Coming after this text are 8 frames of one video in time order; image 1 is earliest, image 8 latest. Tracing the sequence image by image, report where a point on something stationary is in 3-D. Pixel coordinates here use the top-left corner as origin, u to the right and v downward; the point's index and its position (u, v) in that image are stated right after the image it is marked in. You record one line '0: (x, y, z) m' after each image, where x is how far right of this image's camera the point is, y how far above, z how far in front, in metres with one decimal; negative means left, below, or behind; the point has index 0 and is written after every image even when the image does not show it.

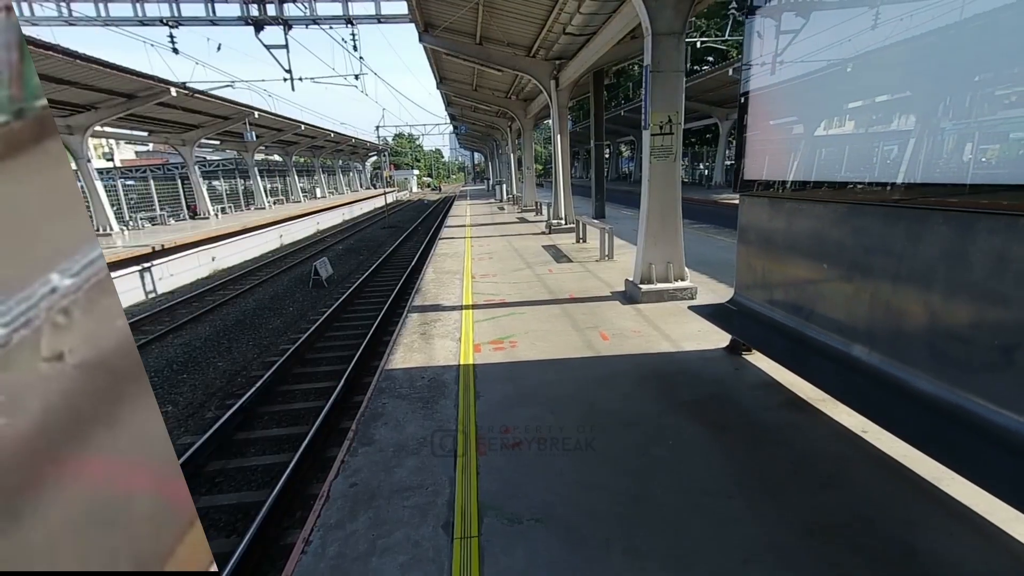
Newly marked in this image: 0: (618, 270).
0: (+1.7, +0.3, +7.7) m
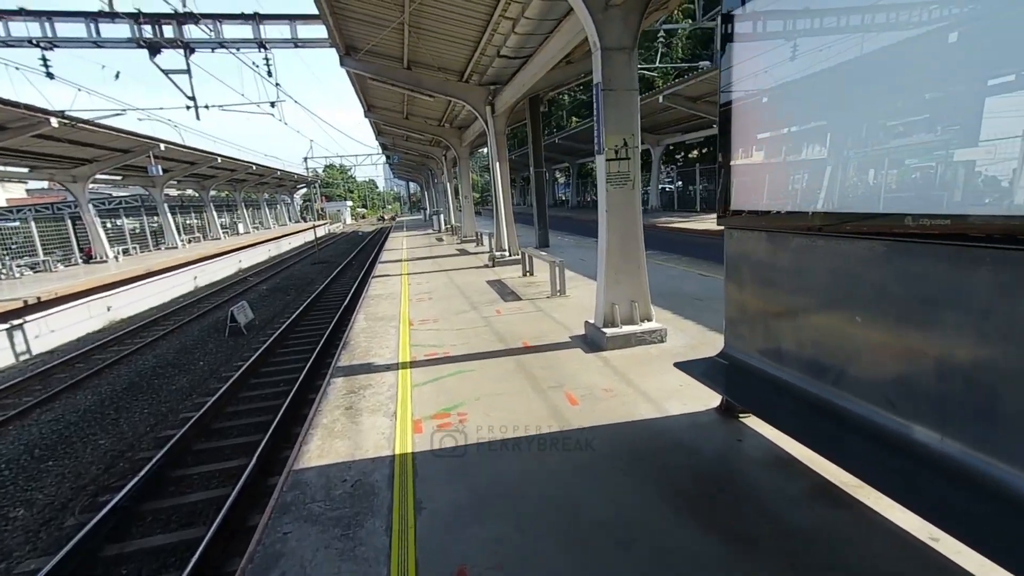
0: (+0.9, -0.3, +7.0) m
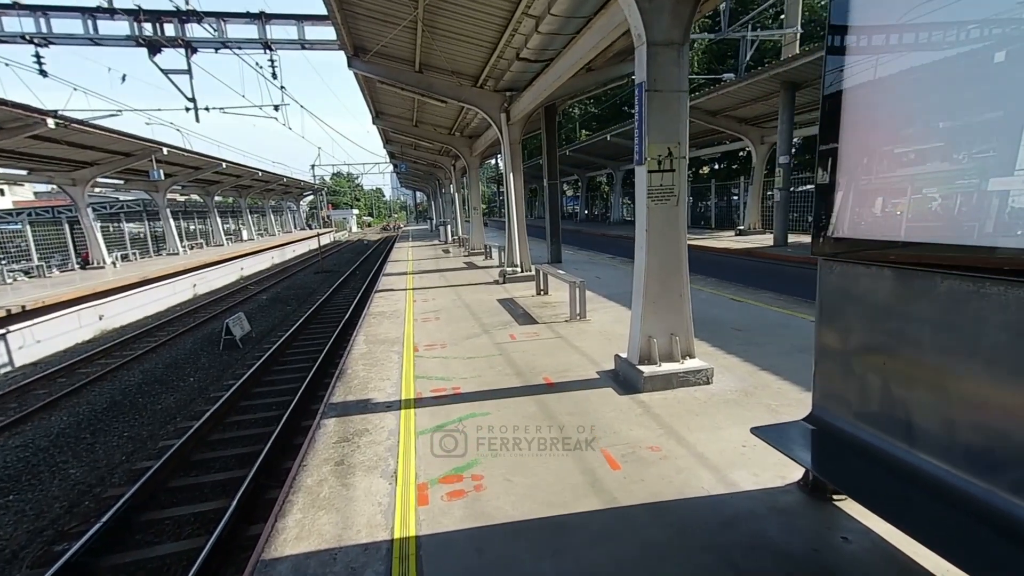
0: (+1.1, -0.6, +6.2) m
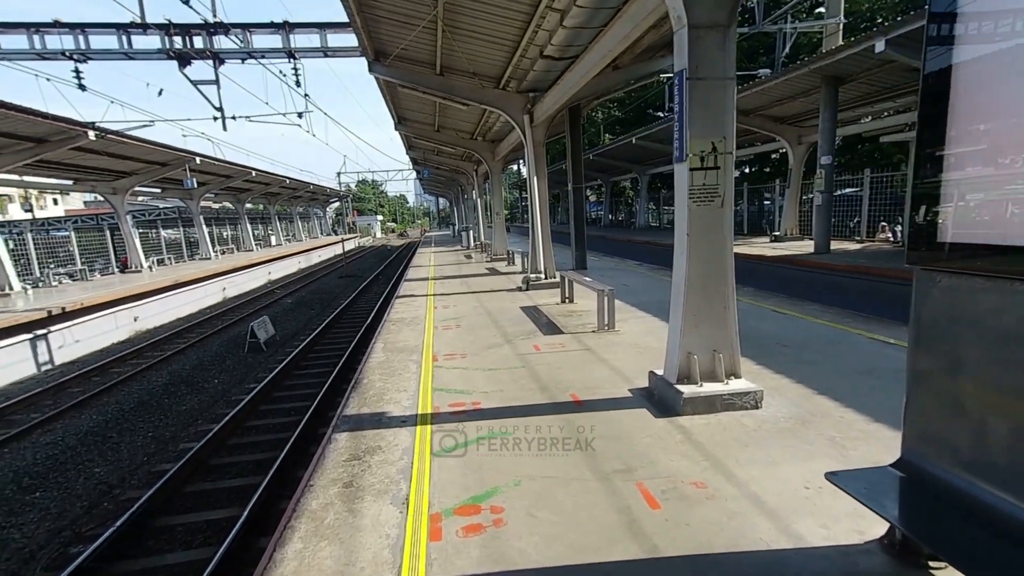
0: (+1.4, -0.7, +5.8) m
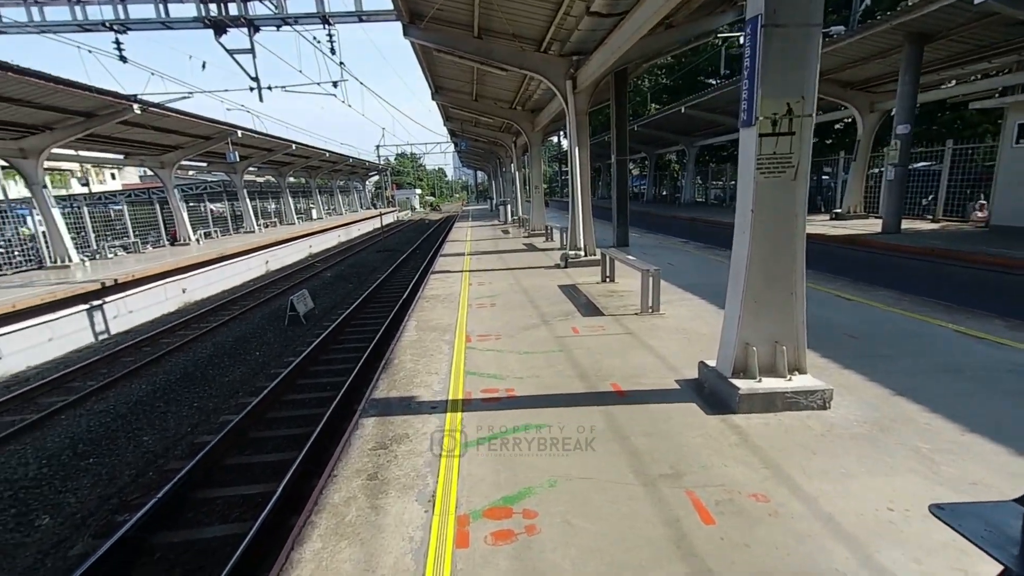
0: (+1.8, -0.5, +5.4) m
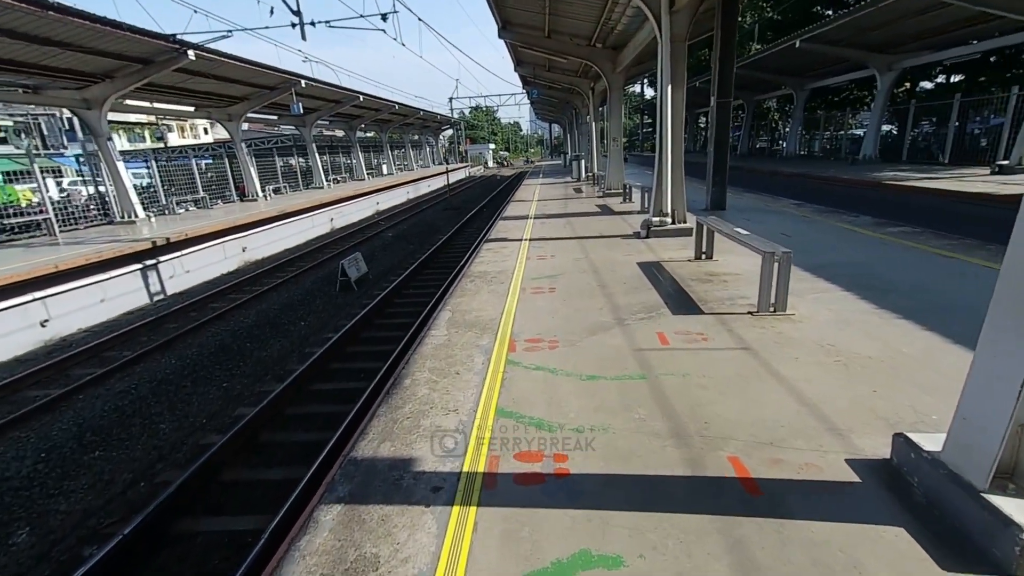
0: (+2.3, -0.5, +3.6) m
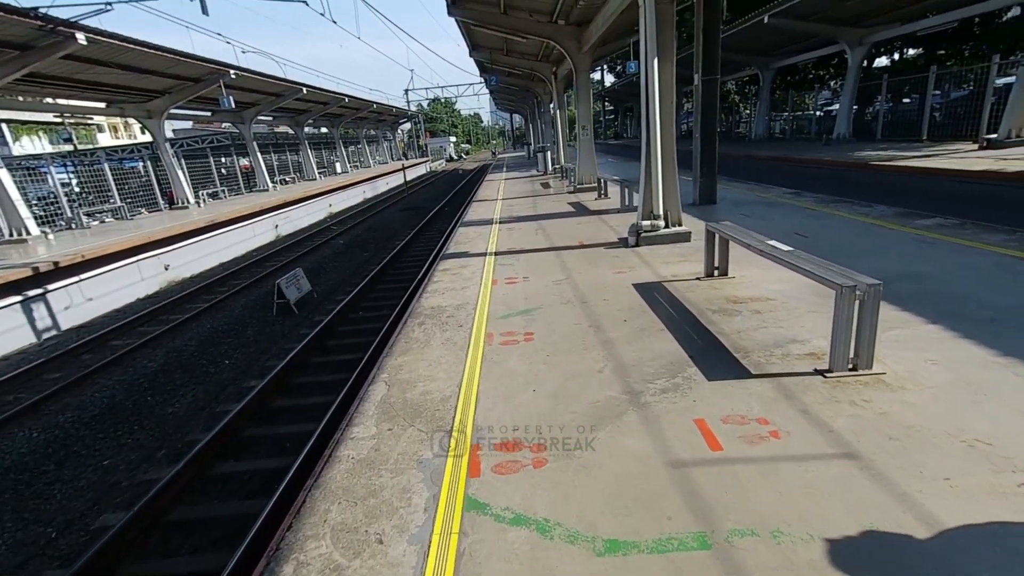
0: (+2.1, -0.8, +2.2) m
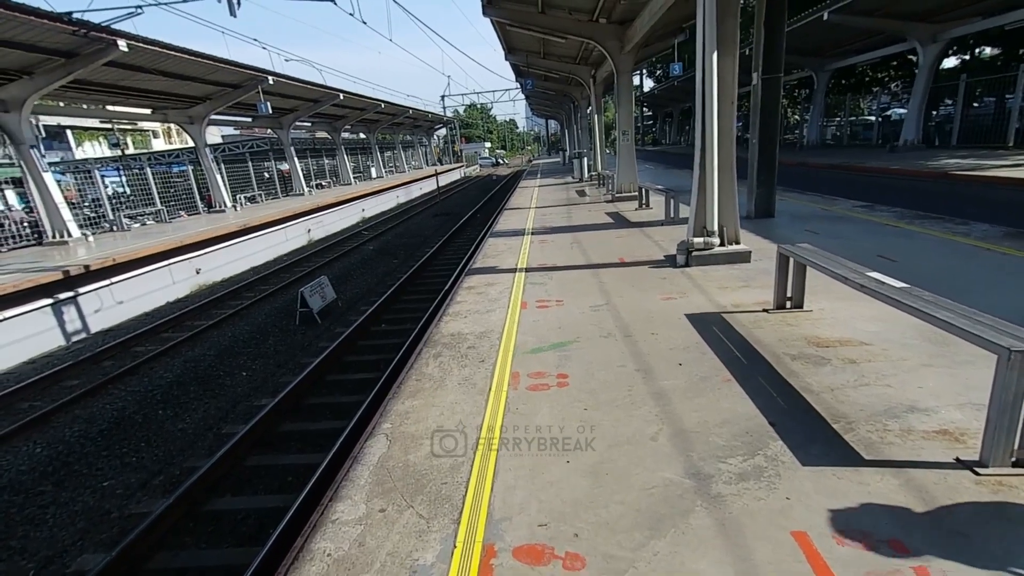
0: (+2.2, -1.1, +1.3) m
